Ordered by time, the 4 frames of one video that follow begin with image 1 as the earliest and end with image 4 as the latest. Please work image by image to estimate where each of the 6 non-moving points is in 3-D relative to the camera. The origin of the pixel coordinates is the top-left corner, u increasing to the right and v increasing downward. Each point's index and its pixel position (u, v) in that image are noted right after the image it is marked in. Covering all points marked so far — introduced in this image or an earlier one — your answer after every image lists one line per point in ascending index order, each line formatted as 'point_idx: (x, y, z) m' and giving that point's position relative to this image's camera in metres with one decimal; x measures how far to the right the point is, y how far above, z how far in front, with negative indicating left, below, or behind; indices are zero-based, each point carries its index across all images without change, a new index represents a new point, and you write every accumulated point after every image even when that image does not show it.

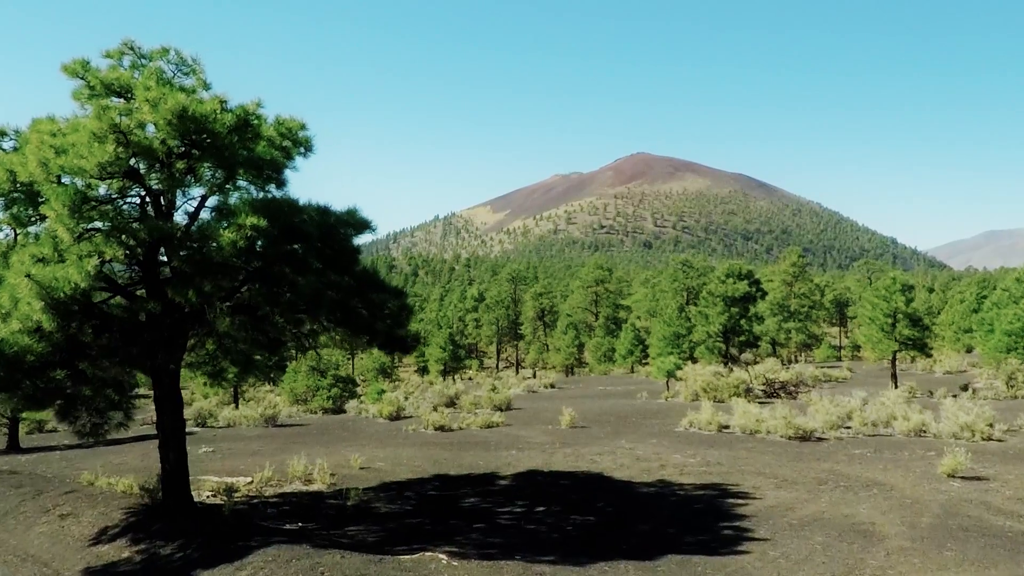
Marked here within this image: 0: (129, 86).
0: (-7.9, +4.2, +12.8) m
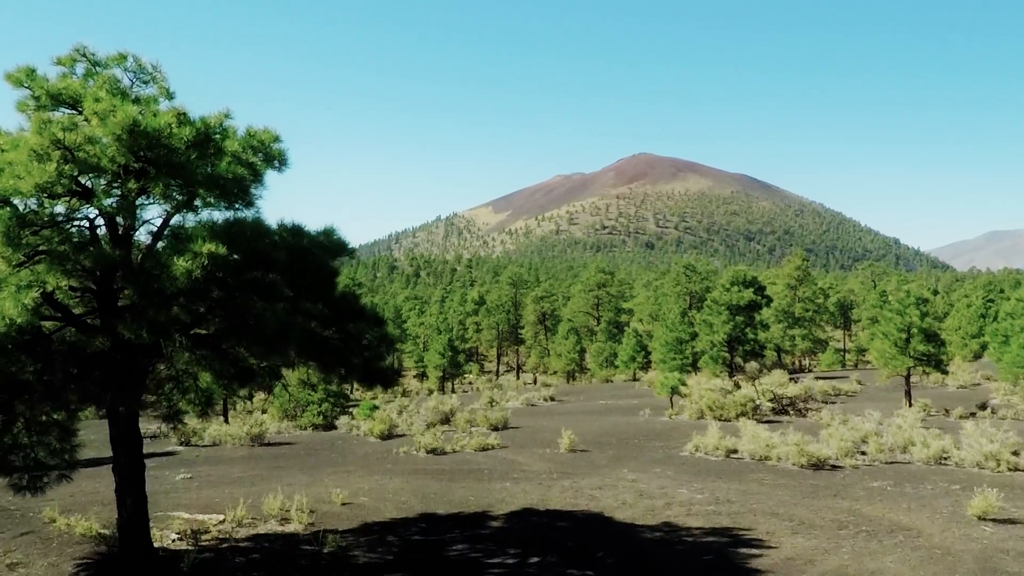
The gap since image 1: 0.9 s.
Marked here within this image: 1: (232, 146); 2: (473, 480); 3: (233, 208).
0: (-8.1, +3.6, +11.5) m
1: (-5.4, +2.7, +11.9) m
2: (-1.2, -5.9, +18.8) m
3: (-5.5, +1.6, +12.2) m
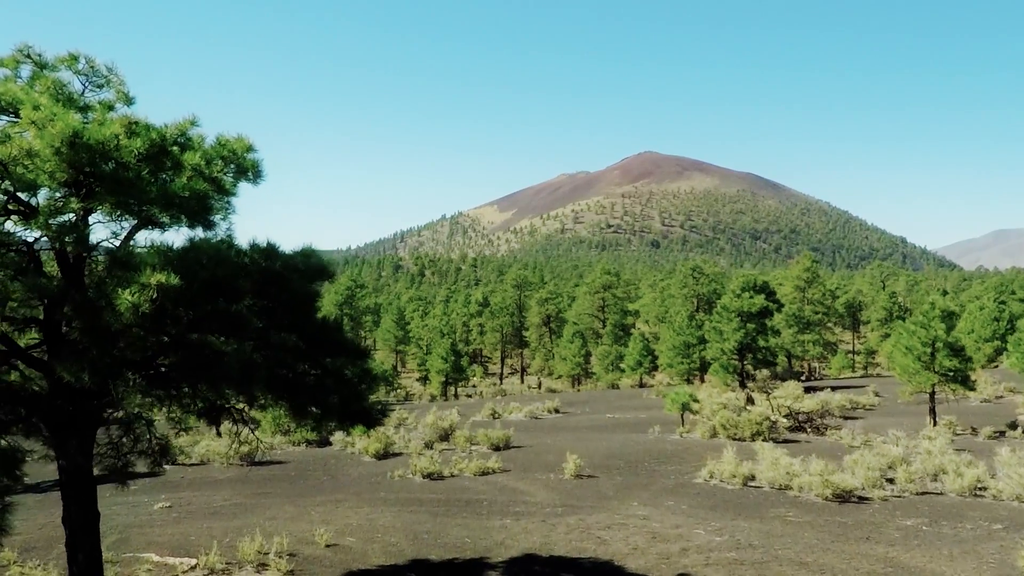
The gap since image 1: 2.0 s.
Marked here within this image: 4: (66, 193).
0: (-8.1, +3.1, +10.1) m
1: (-5.4, +2.2, +10.5) m
2: (-1.2, -6.4, +17.4) m
3: (-5.5, +1.0, +10.8) m
4: (-7.2, +1.5, +10.0) m
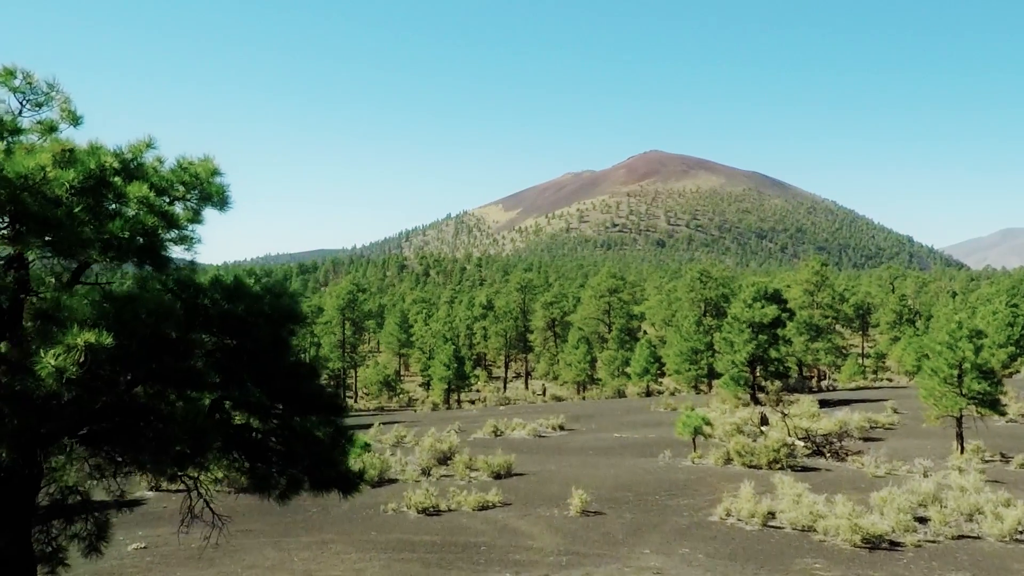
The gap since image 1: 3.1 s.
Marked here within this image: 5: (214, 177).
0: (-8.2, +2.3, +8.7) m
1: (-5.5, +1.4, +9.1) m
2: (-1.2, -7.1, +16.0) m
3: (-5.6, +0.3, +9.4) m
4: (-7.2, +0.8, +8.6) m
5: (-5.3, +2.0, +11.0) m
